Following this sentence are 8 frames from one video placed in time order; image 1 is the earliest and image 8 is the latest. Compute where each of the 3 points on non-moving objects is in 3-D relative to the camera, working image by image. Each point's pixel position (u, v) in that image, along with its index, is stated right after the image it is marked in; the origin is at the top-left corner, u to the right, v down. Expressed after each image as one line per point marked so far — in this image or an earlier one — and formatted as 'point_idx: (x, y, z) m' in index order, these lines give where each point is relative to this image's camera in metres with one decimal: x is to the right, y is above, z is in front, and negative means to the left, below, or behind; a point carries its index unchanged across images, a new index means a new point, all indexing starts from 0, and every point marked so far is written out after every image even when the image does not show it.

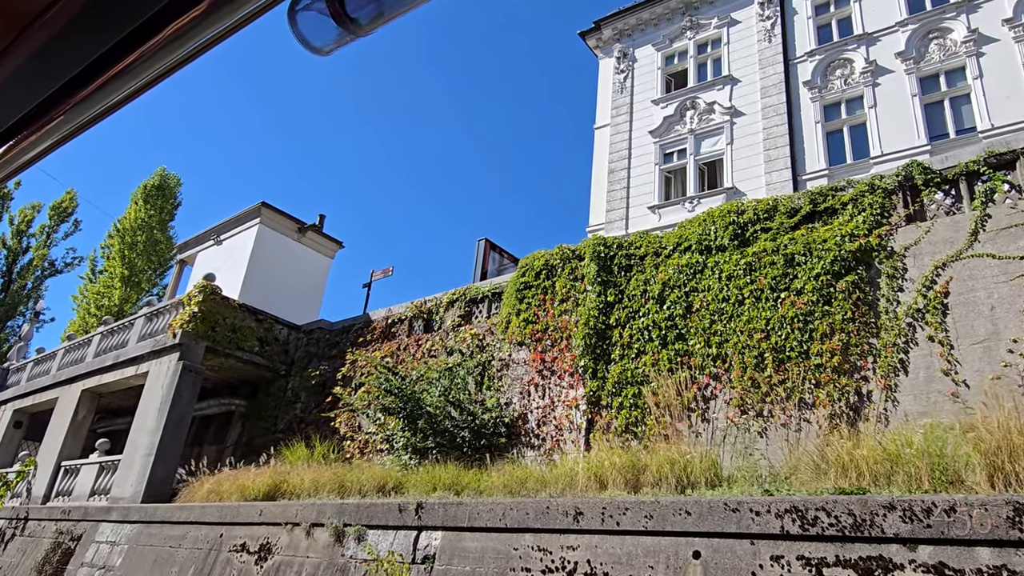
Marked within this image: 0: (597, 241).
0: (+0.8, +0.4, +9.9) m
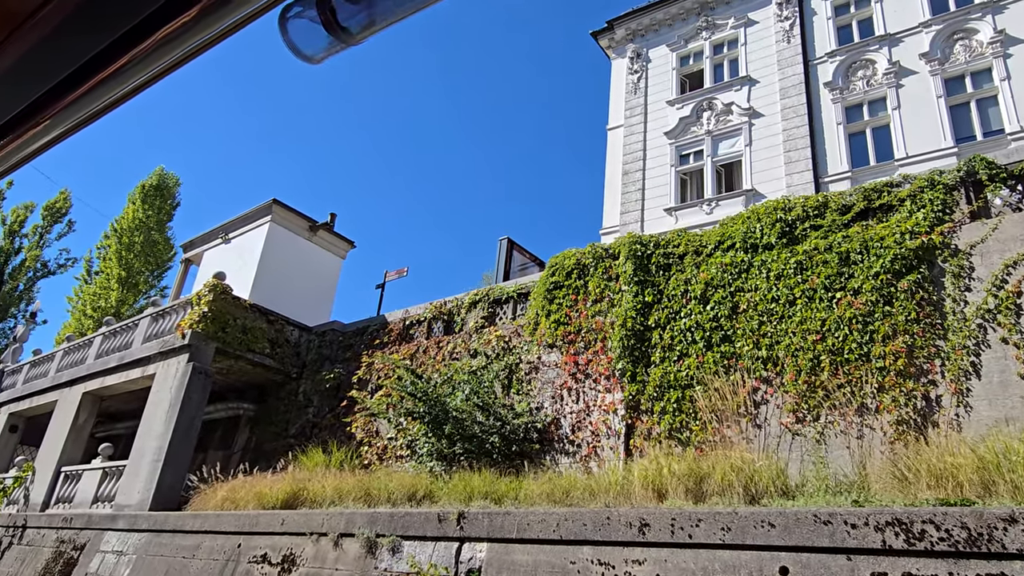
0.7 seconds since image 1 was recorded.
0: (+1.1, +0.4, +9.5) m
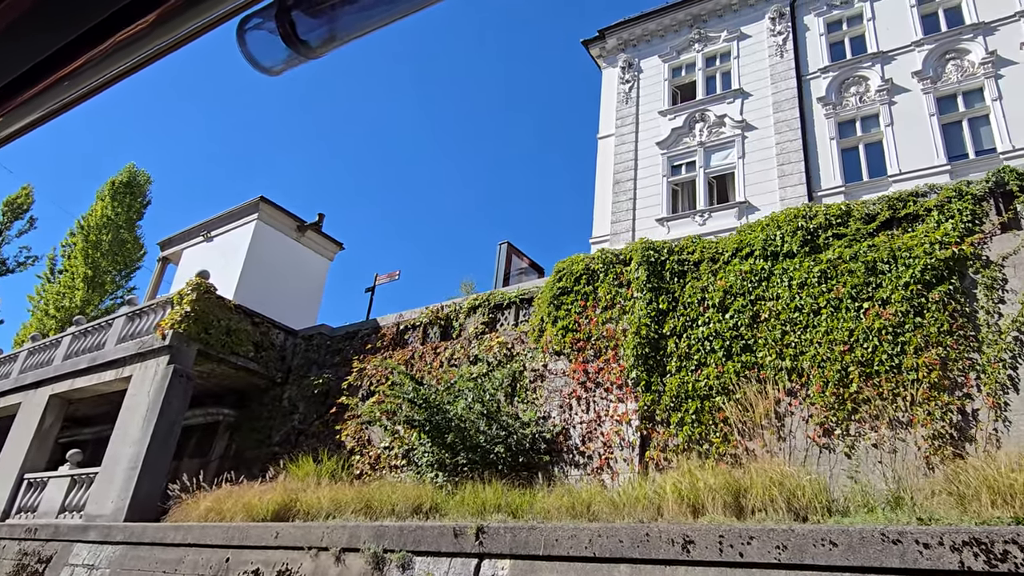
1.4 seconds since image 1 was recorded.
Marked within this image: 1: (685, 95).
0: (+1.1, +0.4, +9.3) m
1: (+2.2, +2.5, +13.8) m
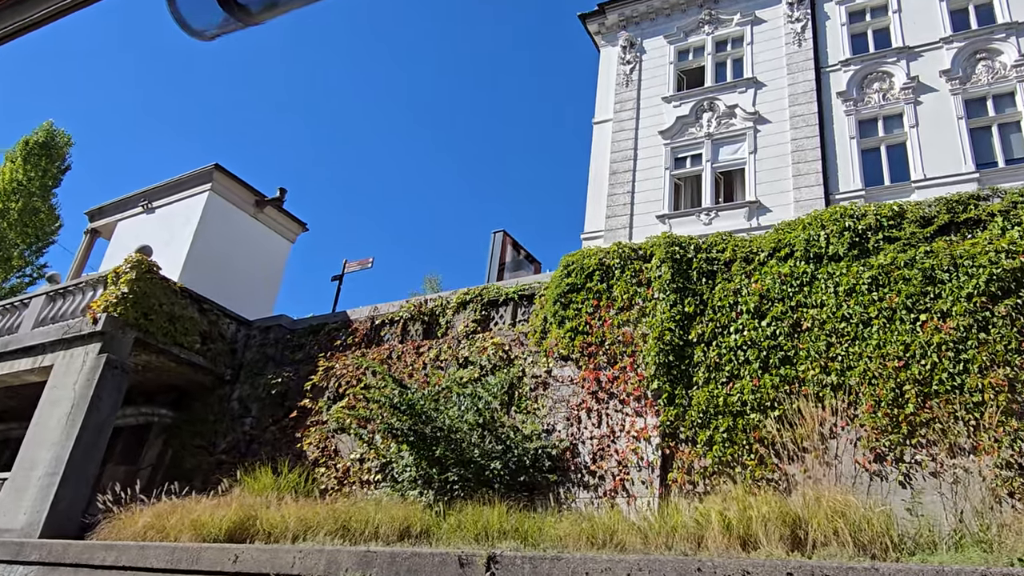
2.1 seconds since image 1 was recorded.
0: (+1.2, +0.4, +8.1) m
1: (+2.1, +2.4, +12.7) m
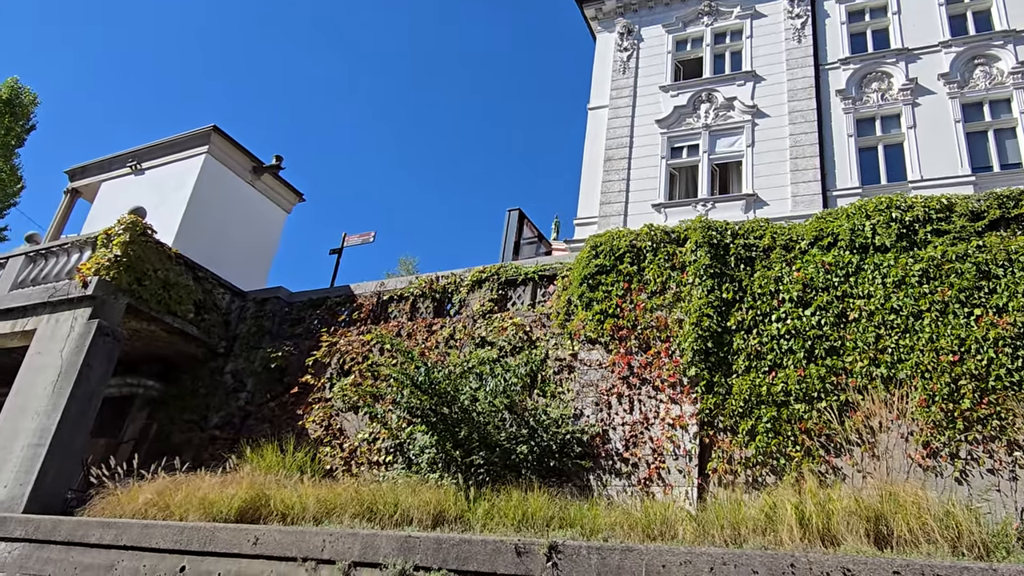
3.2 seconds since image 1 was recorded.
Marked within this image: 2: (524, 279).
0: (+1.4, +0.5, +7.9) m
1: (+2.0, +2.5, +12.6) m
2: (+0.1, +0.1, +8.4) m
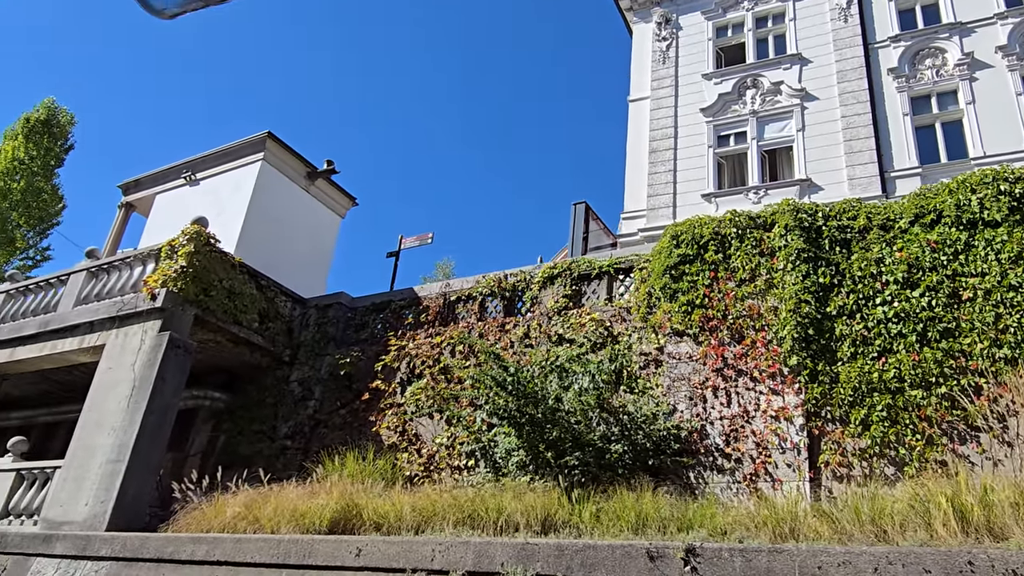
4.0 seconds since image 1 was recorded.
0: (+1.9, +0.6, +7.6) m
1: (+2.4, +2.6, +12.3) m
2: (+0.6, +0.1, +8.1) m
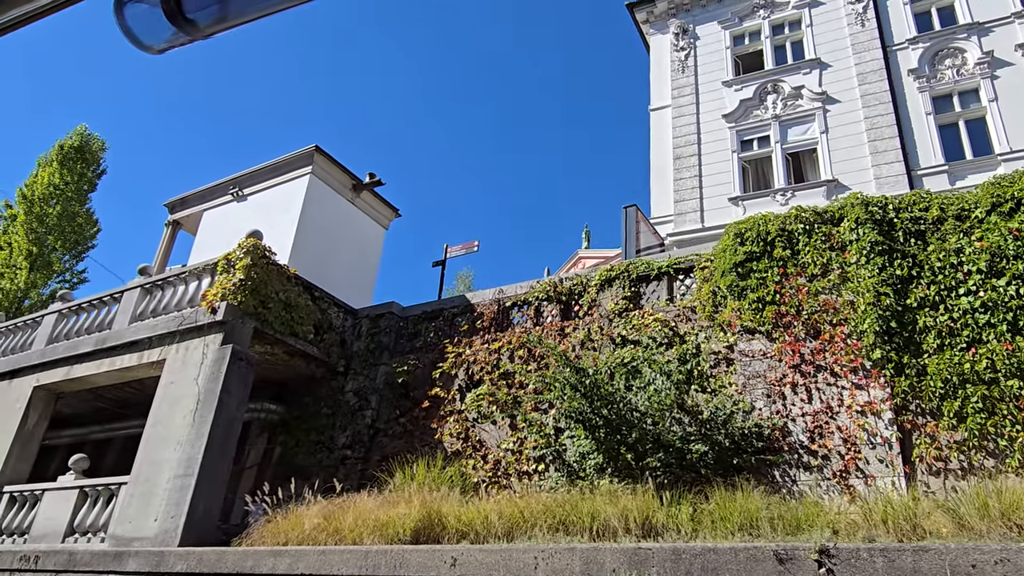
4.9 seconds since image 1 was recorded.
0: (+2.3, +0.6, +7.5) m
1: (+2.6, +2.5, +12.3) m
2: (+1.1, +0.1, +8.0) m
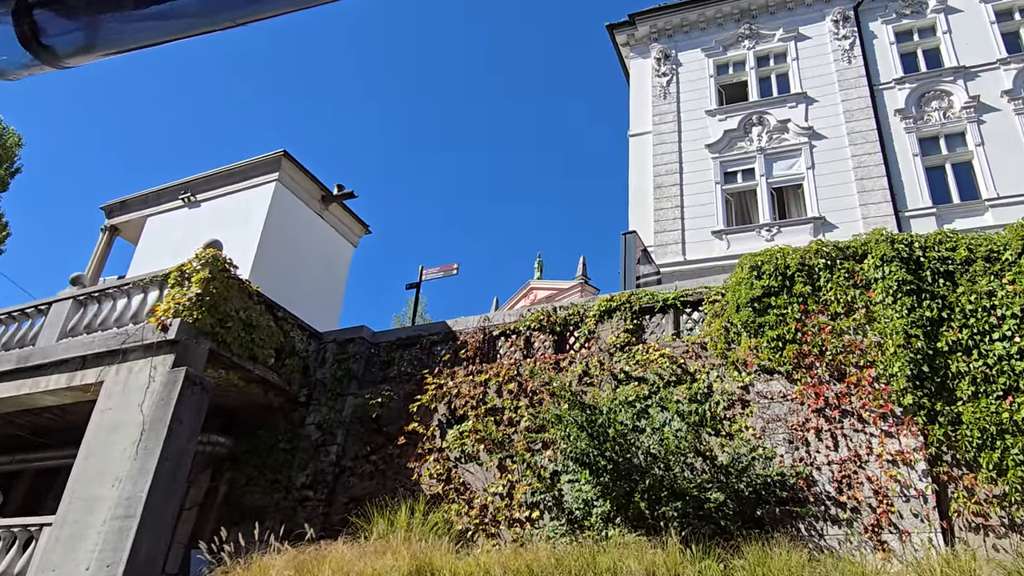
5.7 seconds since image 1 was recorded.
0: (+2.3, +0.3, +7.0) m
1: (+2.2, +2.1, +11.8) m
2: (+1.0, -0.1, +7.3) m
